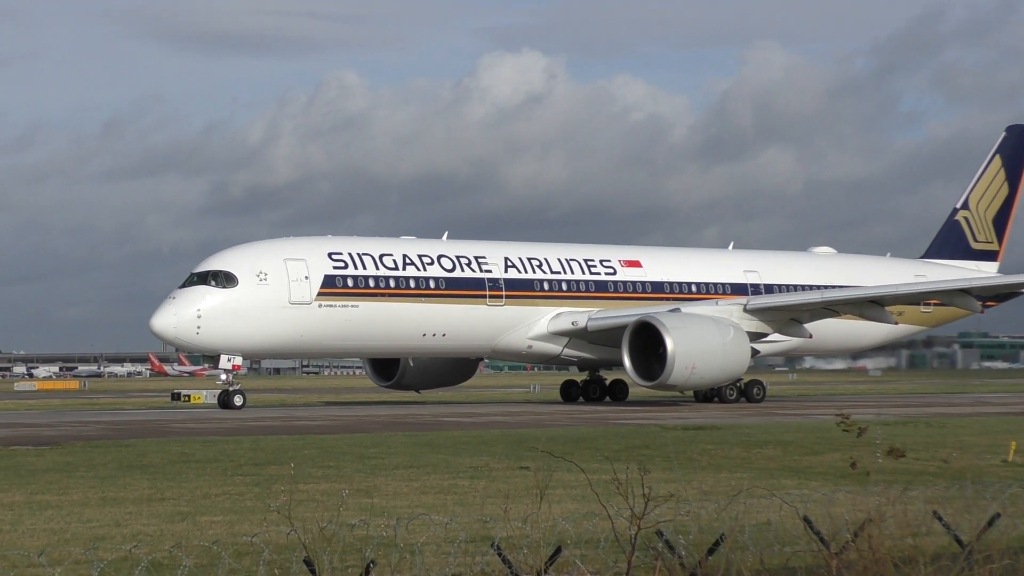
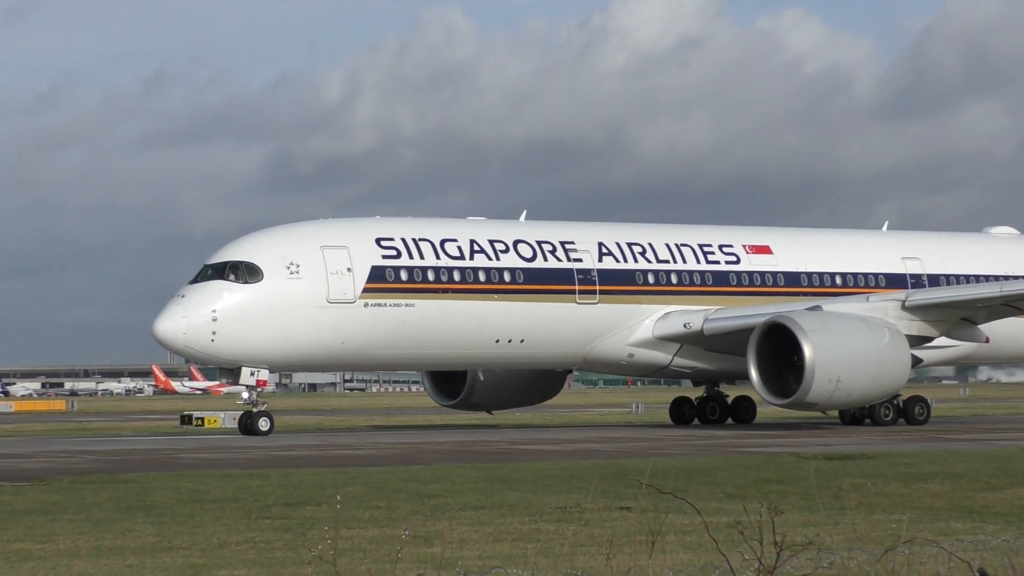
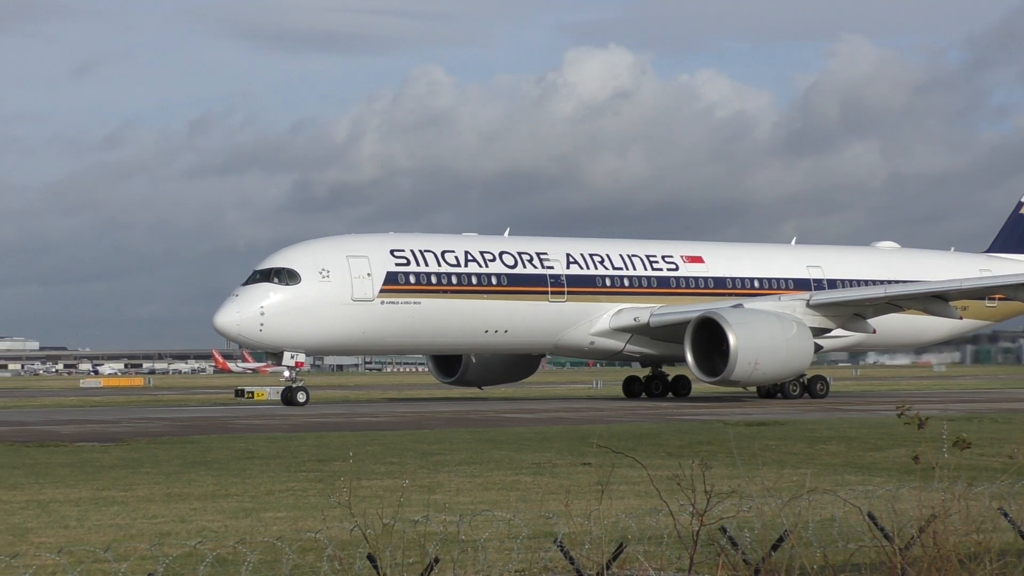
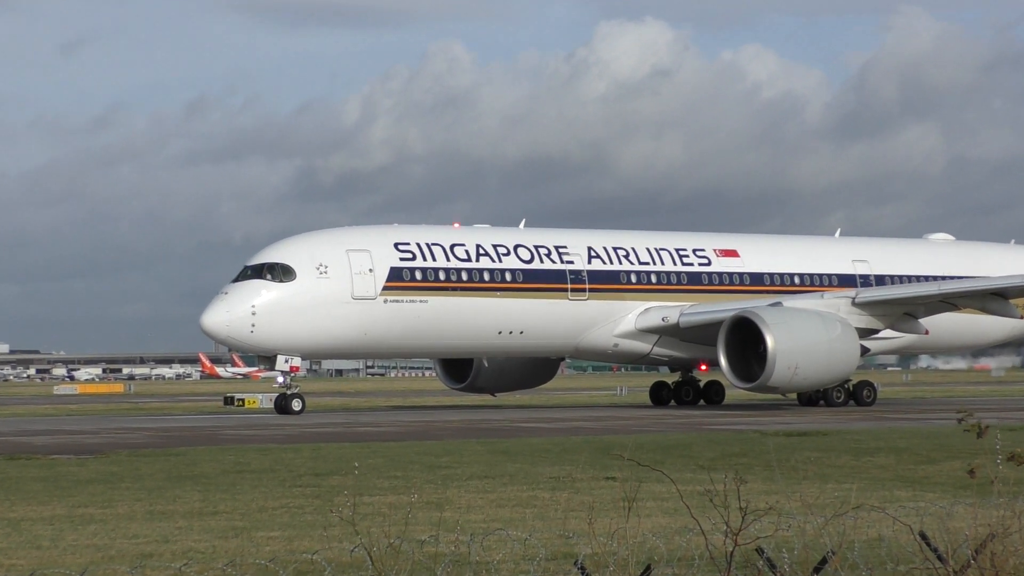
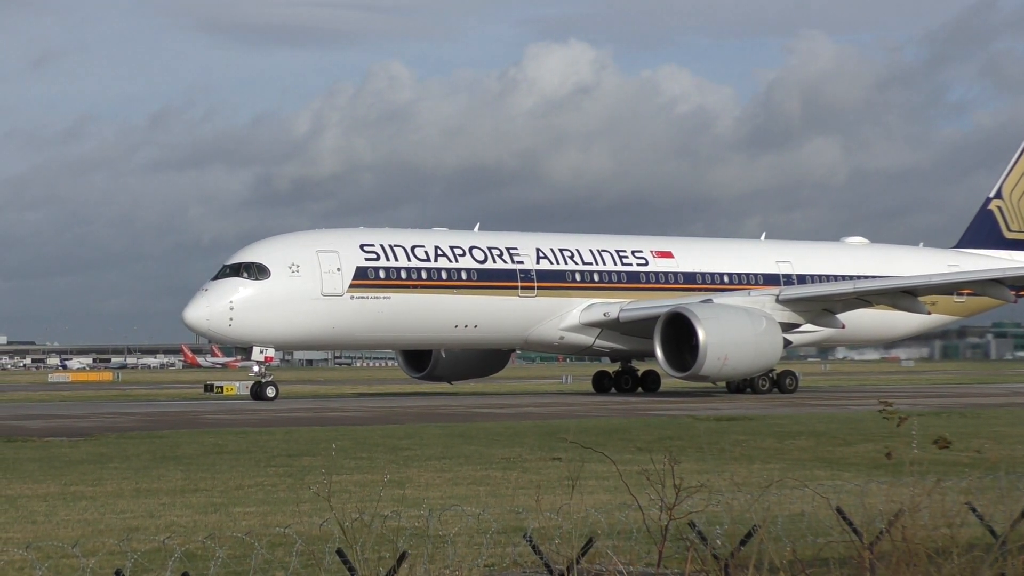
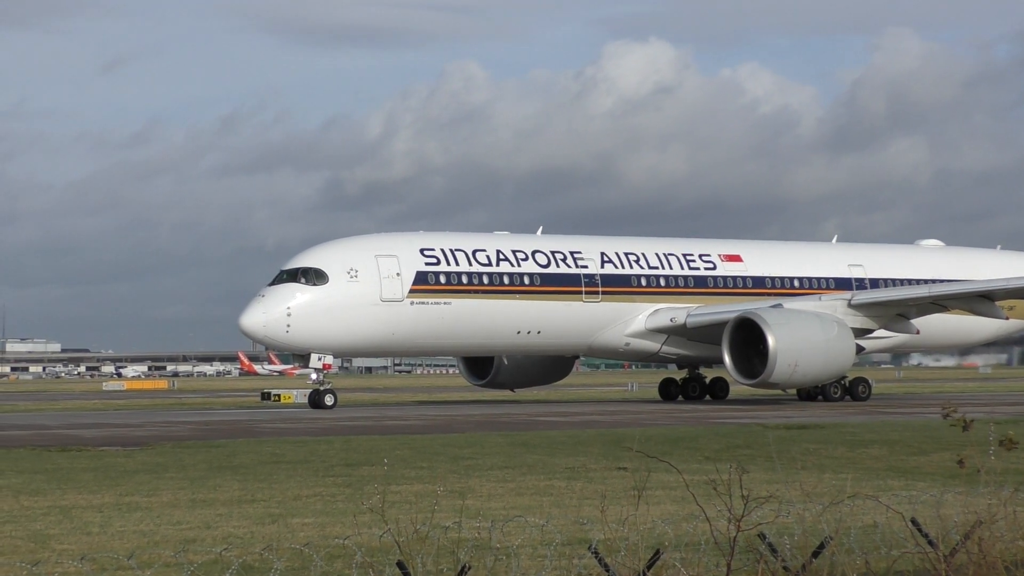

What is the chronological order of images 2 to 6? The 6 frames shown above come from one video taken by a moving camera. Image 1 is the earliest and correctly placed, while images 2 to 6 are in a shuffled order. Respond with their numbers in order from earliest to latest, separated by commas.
5, 3, 6, 4, 2
